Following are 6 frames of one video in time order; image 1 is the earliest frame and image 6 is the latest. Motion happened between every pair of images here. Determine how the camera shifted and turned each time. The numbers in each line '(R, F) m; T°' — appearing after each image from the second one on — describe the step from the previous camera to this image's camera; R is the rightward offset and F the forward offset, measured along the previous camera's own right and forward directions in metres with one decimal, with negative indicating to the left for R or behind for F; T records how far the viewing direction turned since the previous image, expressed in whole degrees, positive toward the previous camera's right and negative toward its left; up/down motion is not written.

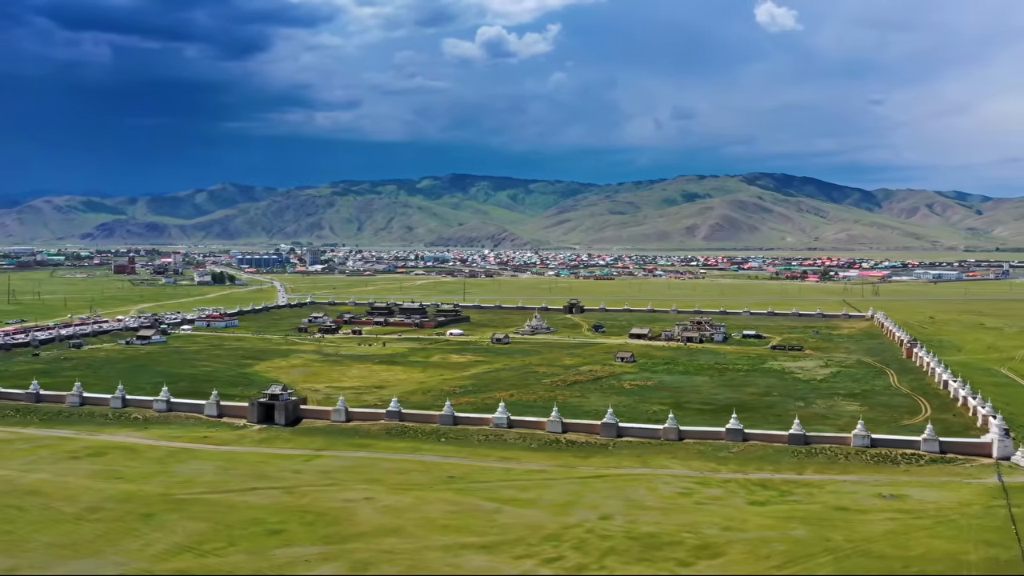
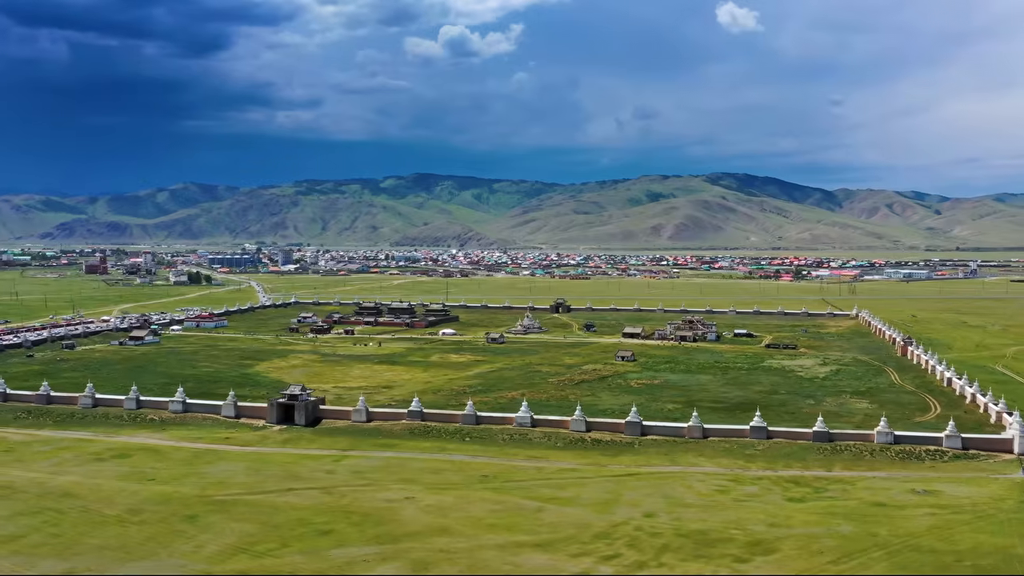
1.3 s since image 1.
(-1.9, 0.0) m; +2°
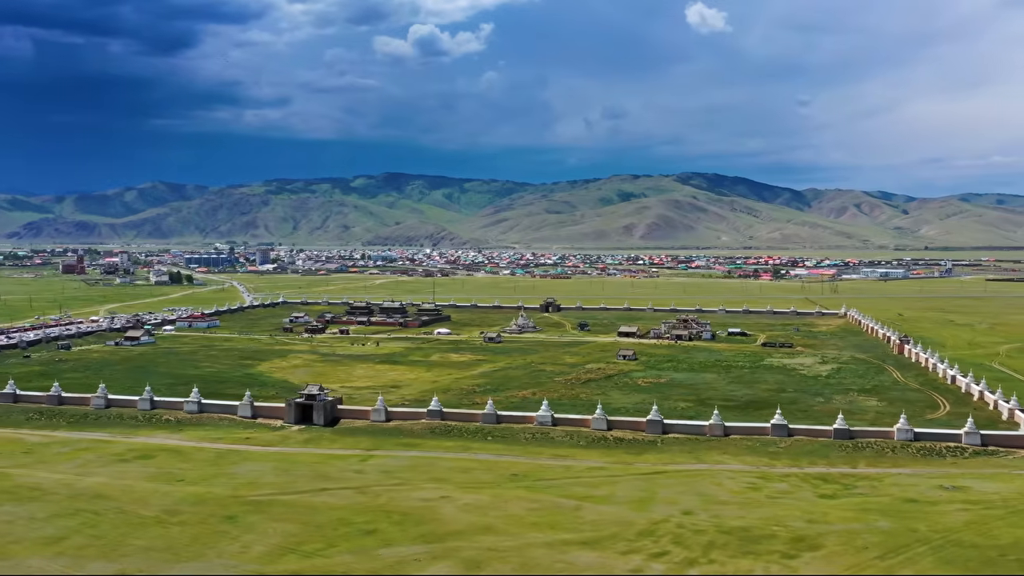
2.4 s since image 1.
(-1.6, 0.0) m; +1°
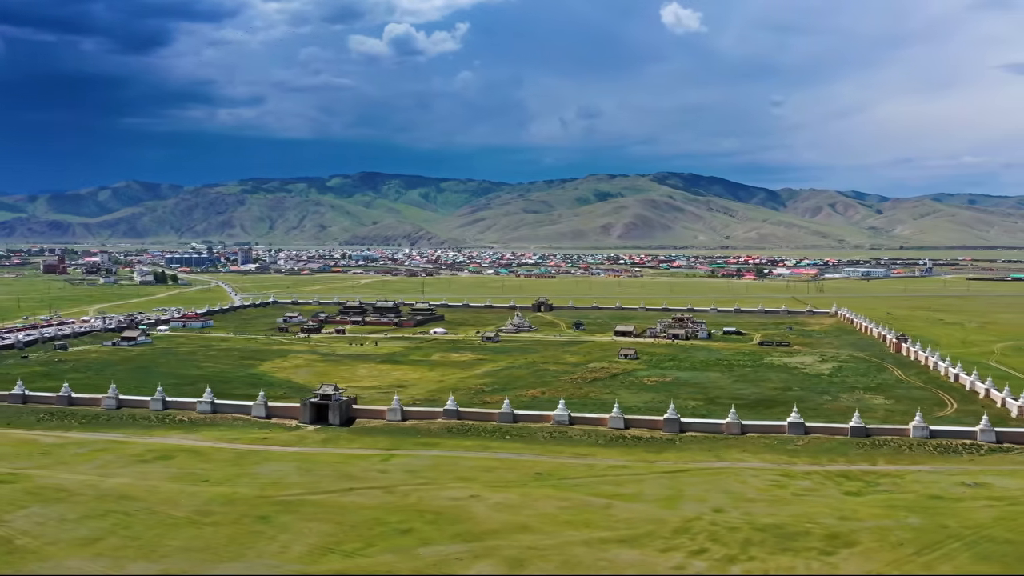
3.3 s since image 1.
(-1.3, 0.0) m; +1°
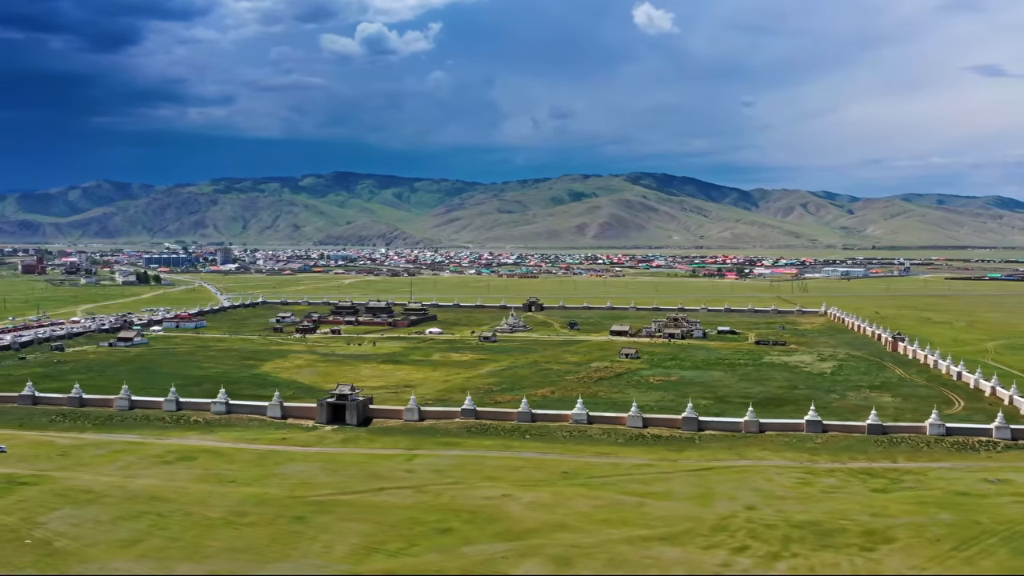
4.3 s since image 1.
(-1.4, 0.0) m; +1°
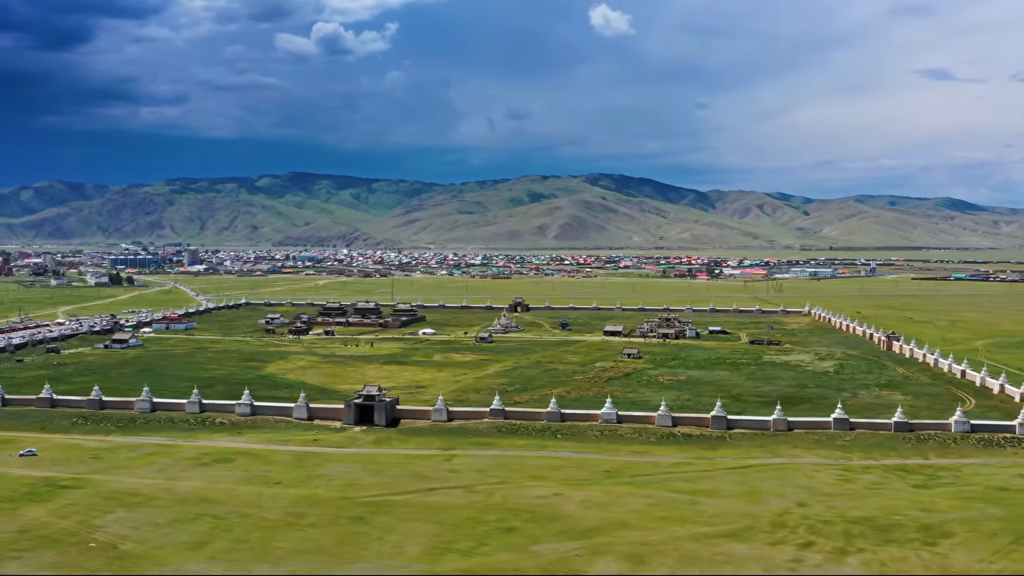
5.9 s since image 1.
(-2.3, -0.1) m; +2°
